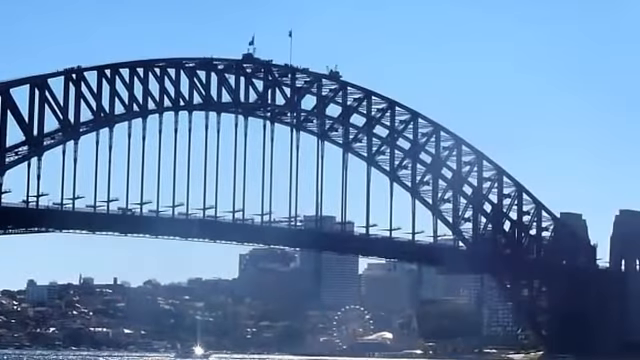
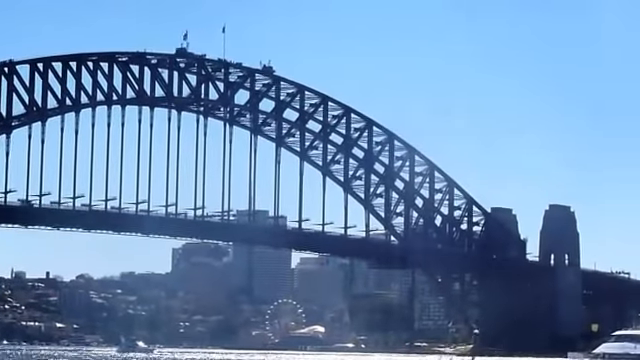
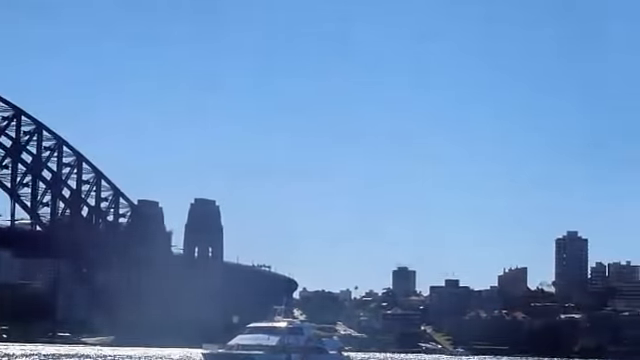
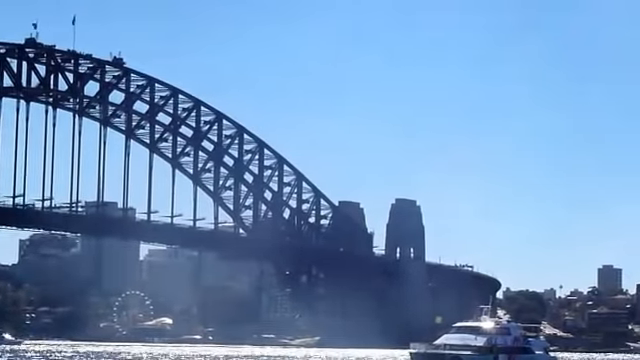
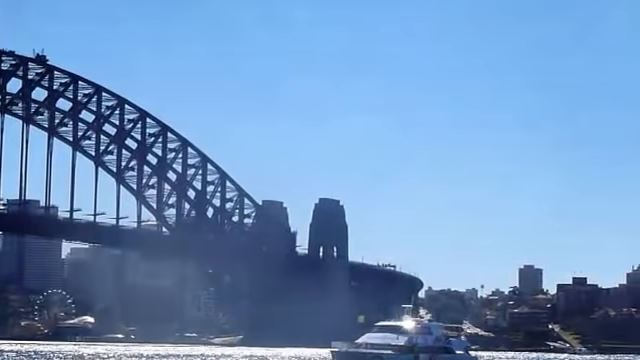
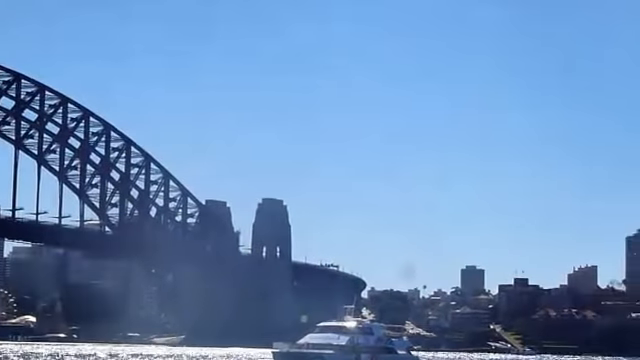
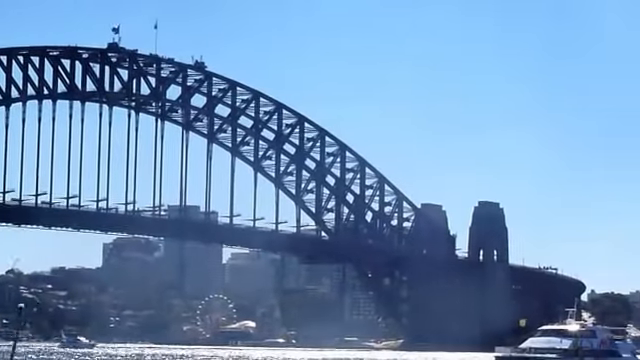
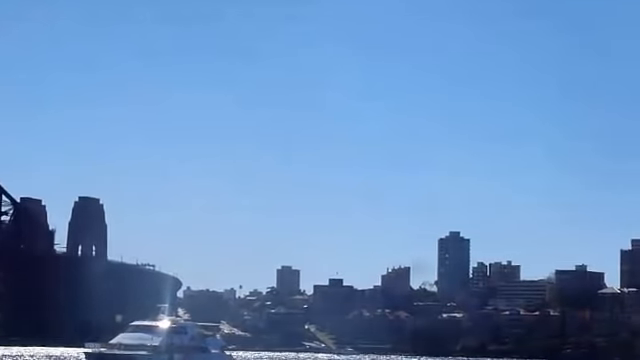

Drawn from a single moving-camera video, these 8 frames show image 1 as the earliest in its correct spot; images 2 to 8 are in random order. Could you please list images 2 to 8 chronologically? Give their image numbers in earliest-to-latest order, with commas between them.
2, 7, 4, 5, 6, 3, 8
